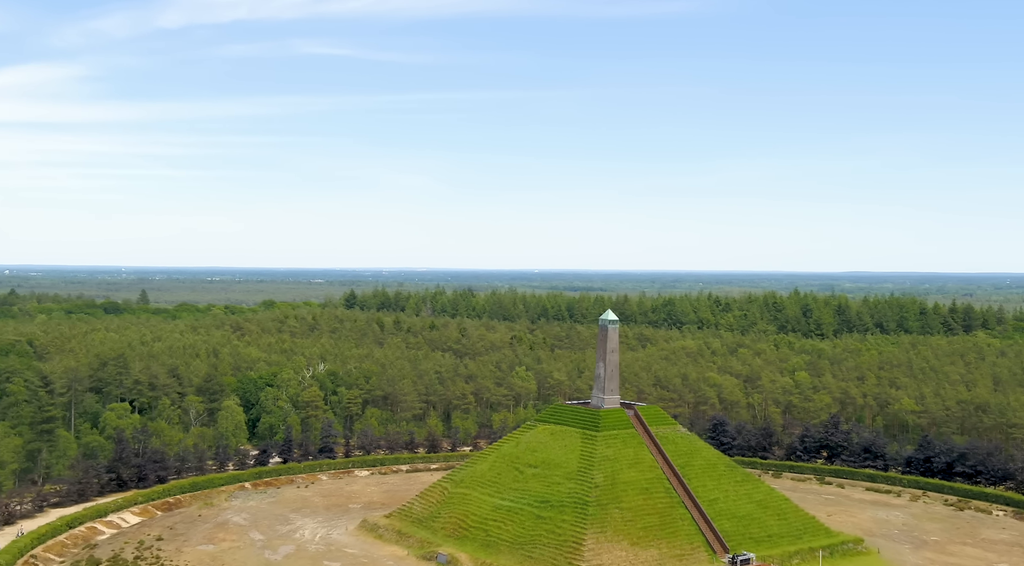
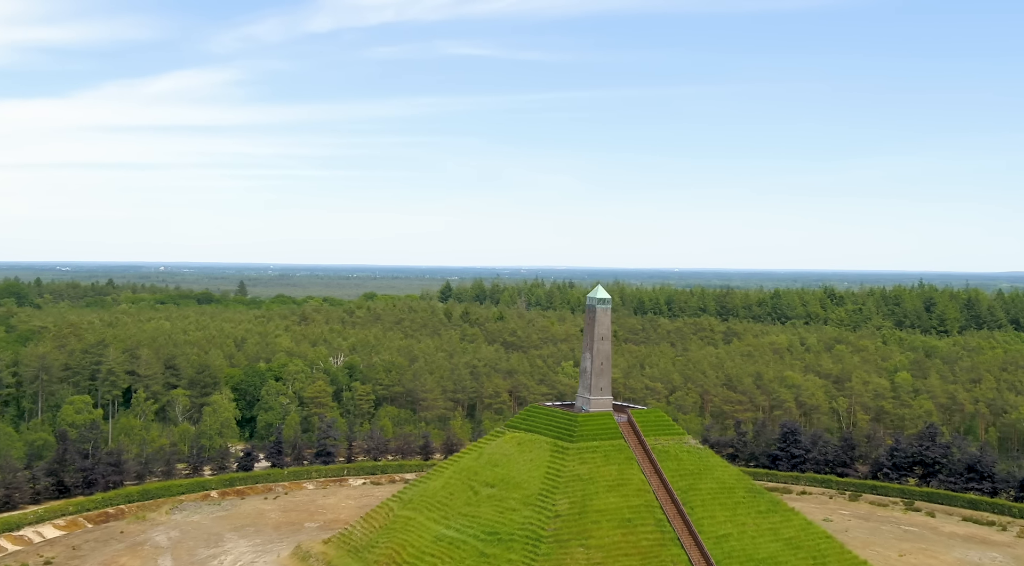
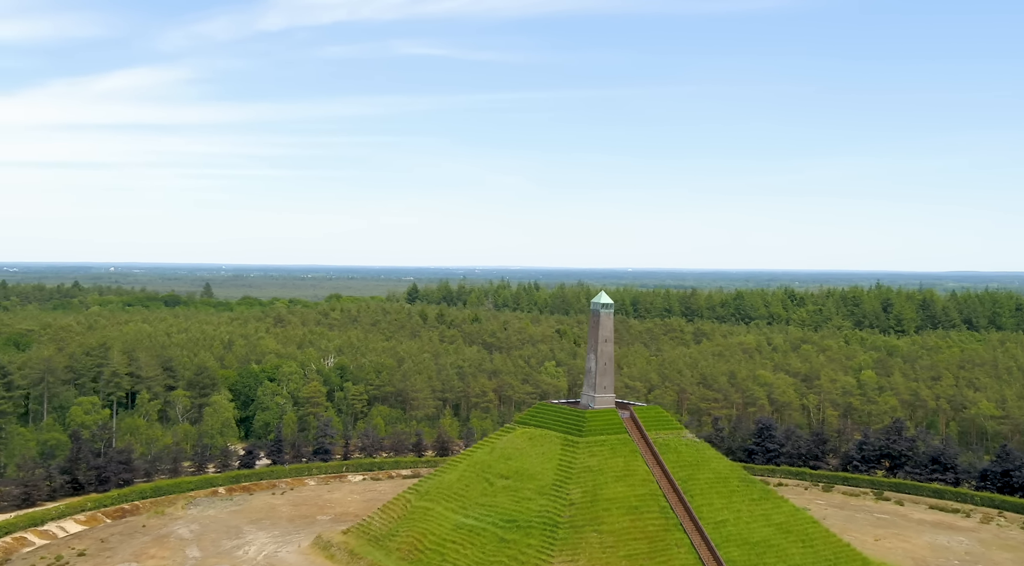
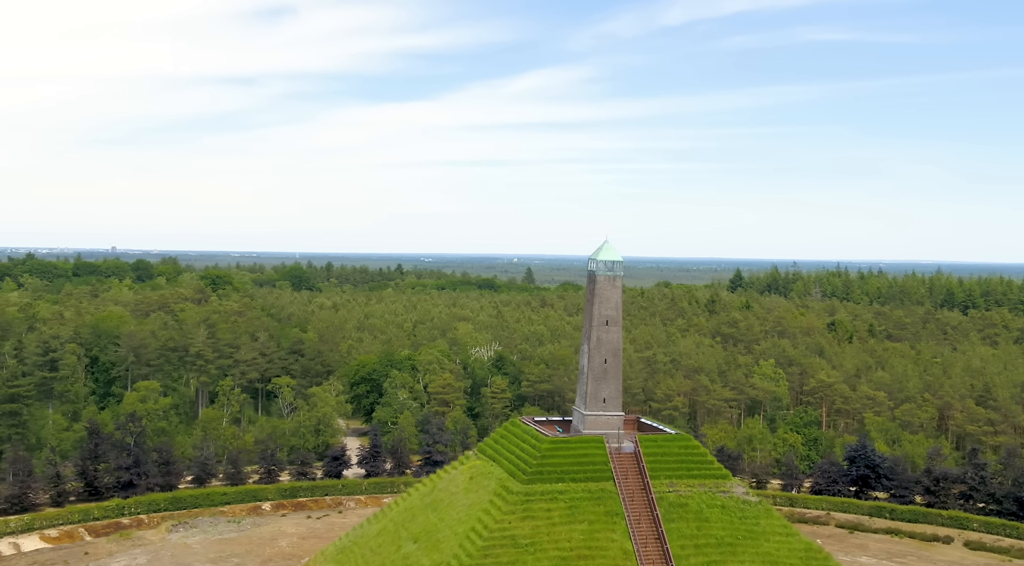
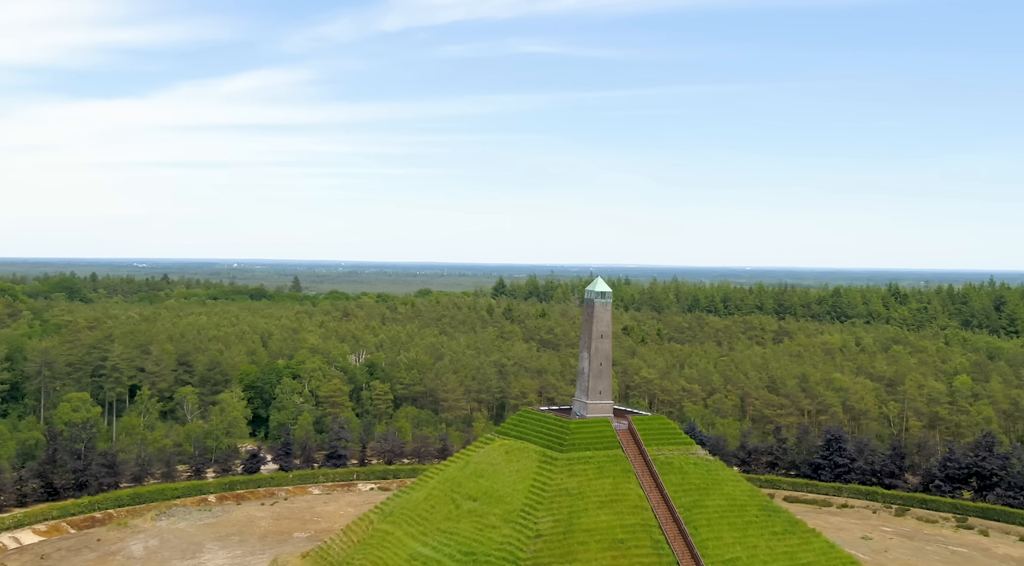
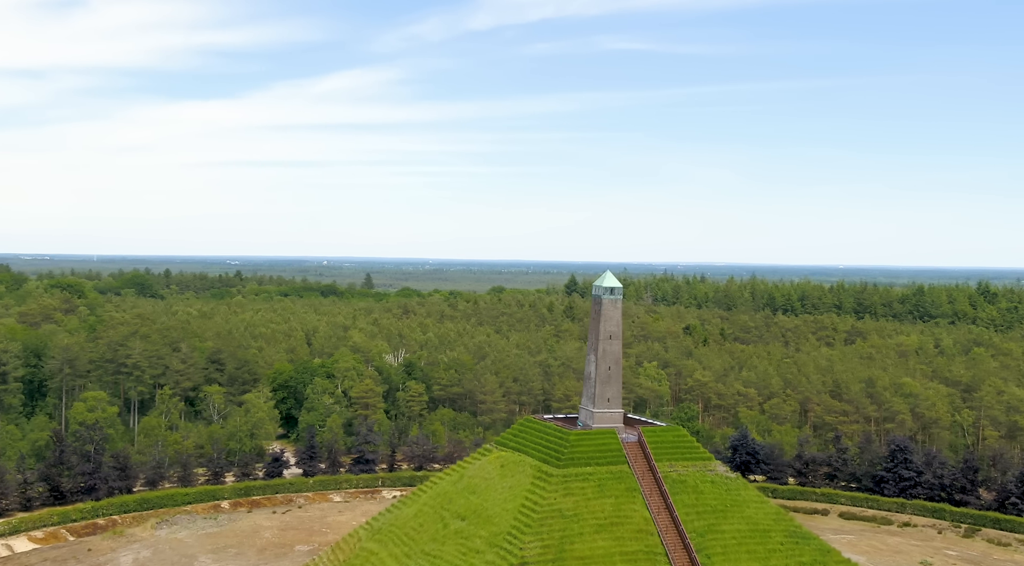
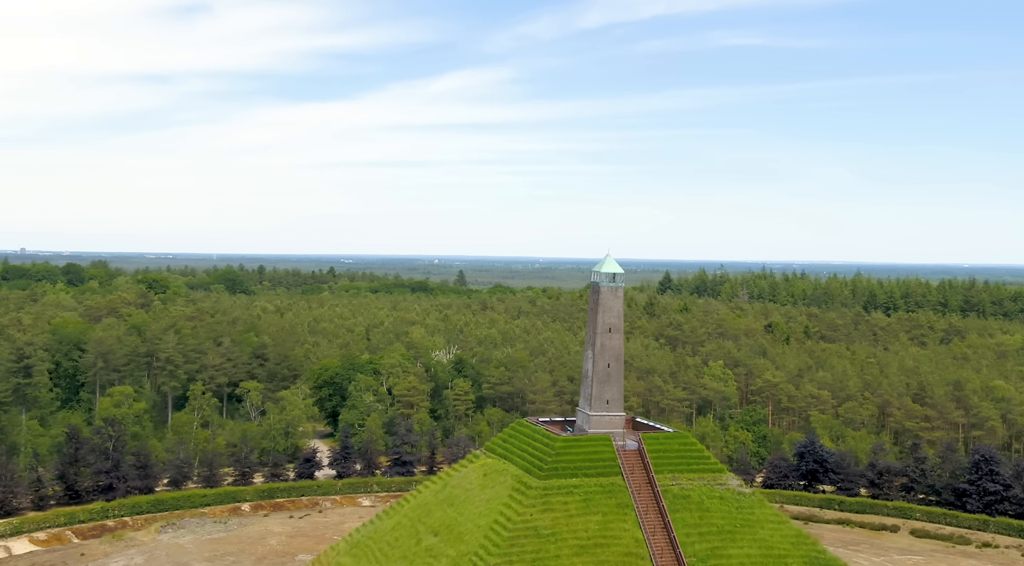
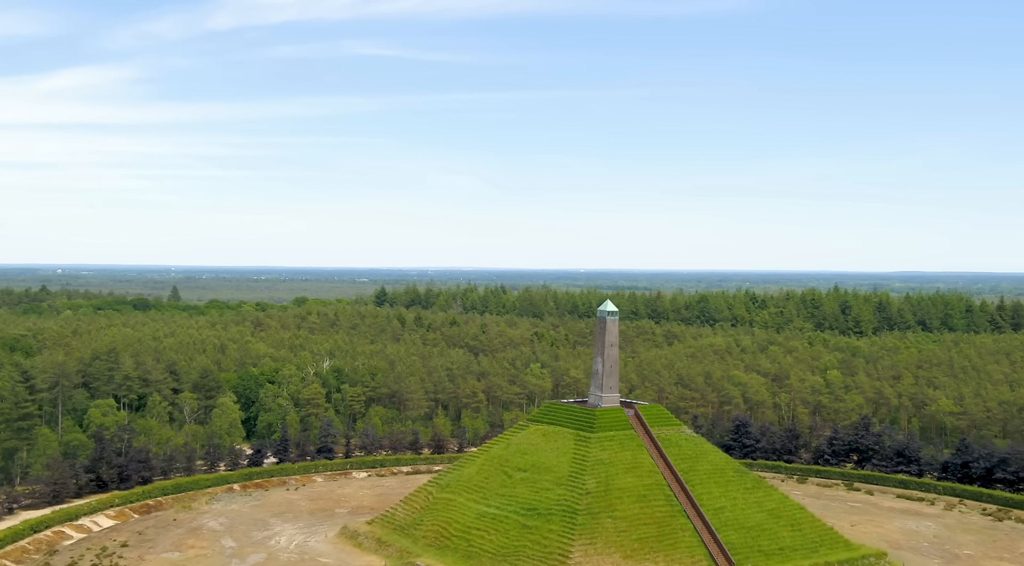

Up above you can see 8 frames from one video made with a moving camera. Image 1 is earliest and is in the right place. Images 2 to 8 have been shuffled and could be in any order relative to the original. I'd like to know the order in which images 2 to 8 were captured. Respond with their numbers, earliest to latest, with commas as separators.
8, 3, 2, 5, 6, 7, 4
